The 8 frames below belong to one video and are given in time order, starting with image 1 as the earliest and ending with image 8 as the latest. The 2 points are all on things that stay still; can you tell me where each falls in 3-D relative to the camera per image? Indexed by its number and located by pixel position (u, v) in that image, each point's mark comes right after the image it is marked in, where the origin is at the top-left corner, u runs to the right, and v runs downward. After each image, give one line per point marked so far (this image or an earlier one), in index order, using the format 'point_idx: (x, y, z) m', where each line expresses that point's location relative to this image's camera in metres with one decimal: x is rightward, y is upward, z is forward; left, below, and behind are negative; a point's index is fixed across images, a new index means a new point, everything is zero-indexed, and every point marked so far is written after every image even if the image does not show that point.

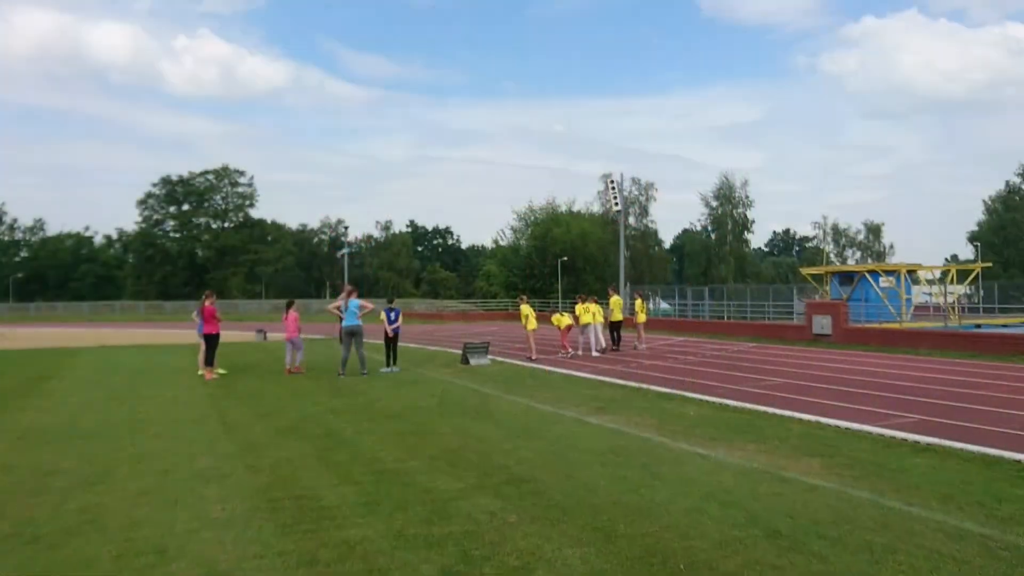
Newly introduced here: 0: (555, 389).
0: (+0.7, -1.6, +13.2) m
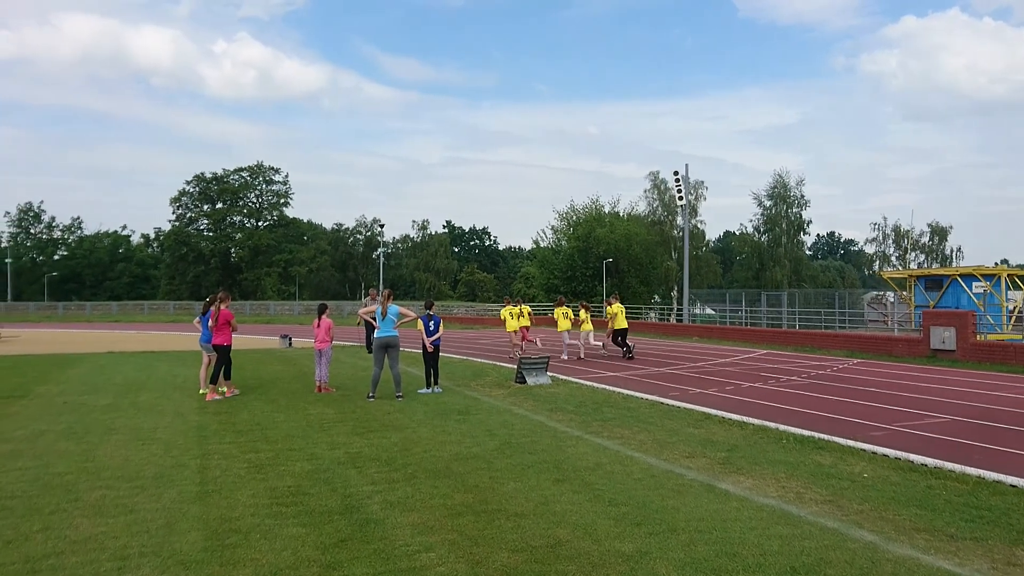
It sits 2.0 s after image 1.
0: (+1.7, -1.7, +10.0) m
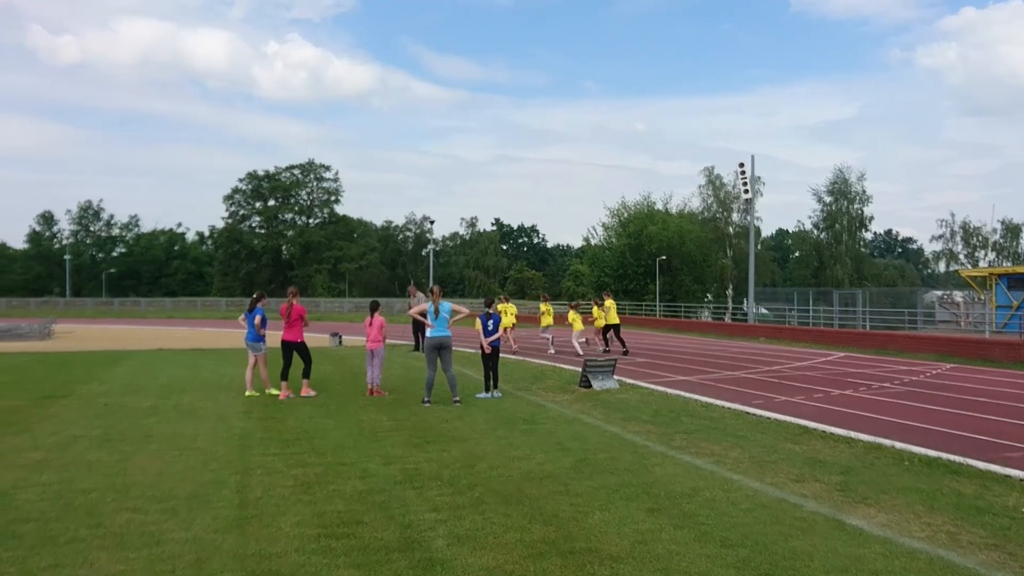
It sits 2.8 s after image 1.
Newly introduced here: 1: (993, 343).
0: (+2.5, -1.7, +8.9) m
1: (+10.5, -1.2, +17.7) m
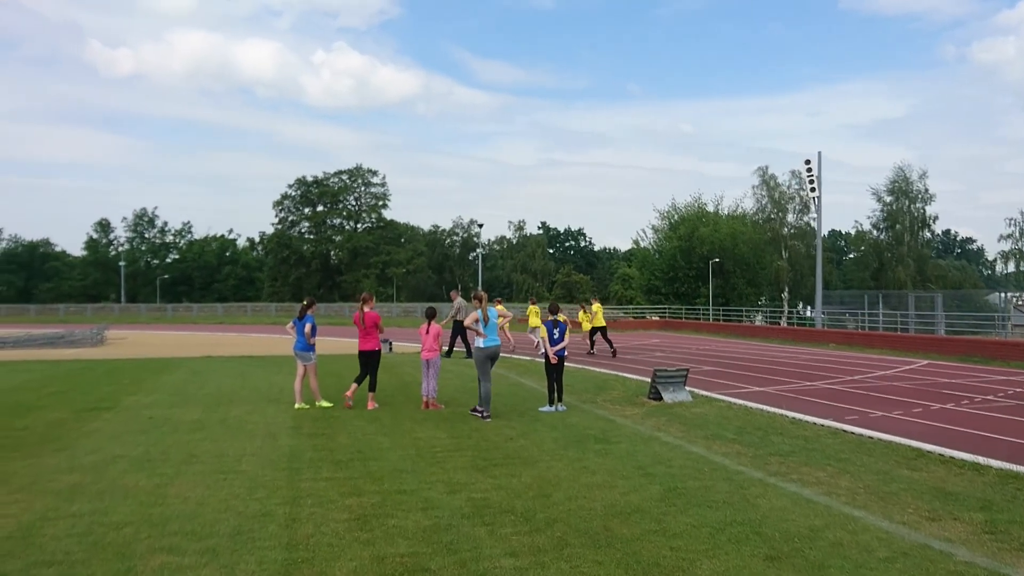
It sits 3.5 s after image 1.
0: (+3.2, -1.7, +7.8) m
1: (+11.7, -1.2, +16.2) m
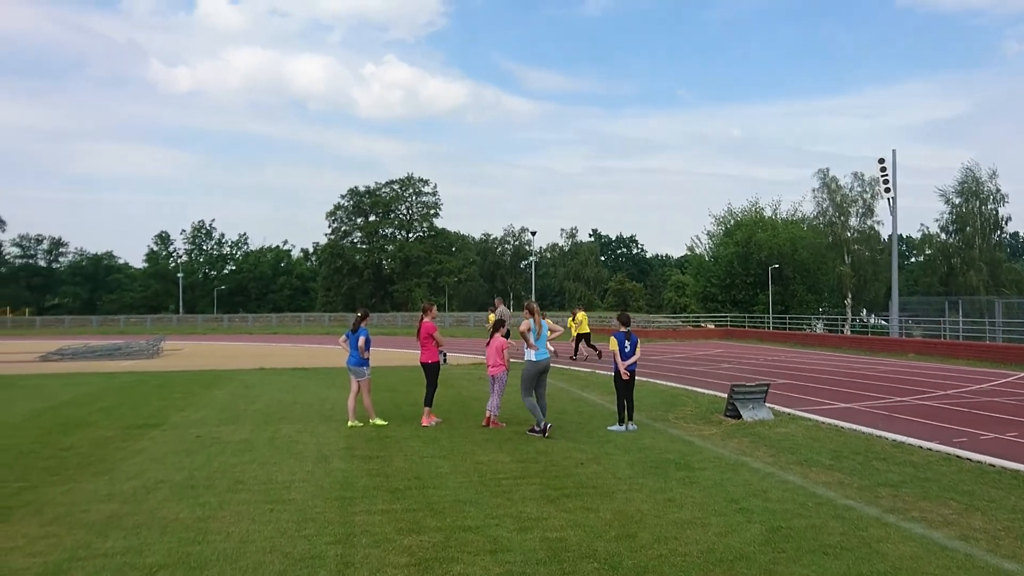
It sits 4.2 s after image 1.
0: (+3.9, -1.8, +6.8) m
1: (+12.8, -1.3, +14.6) m
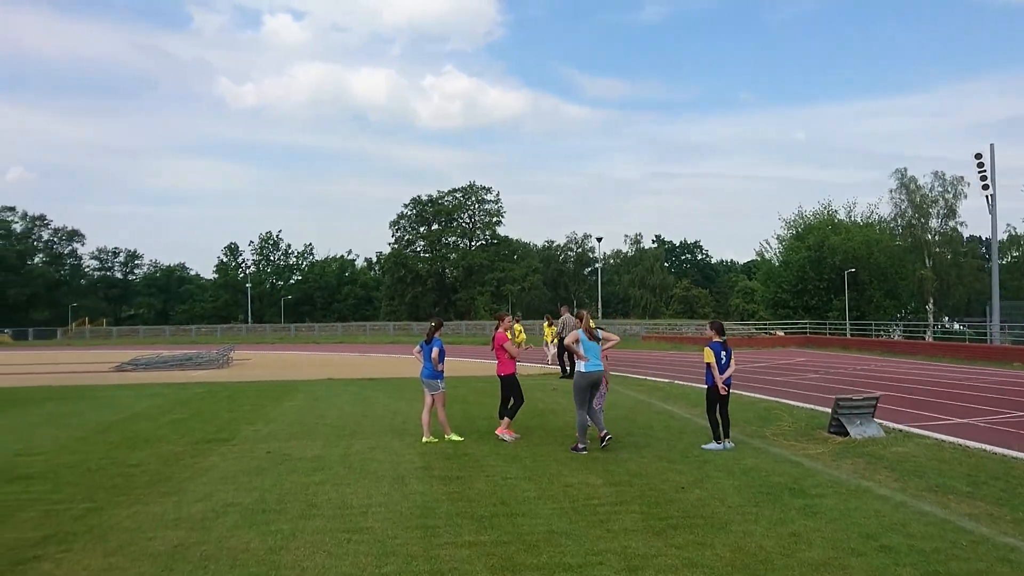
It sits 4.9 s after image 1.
0: (+4.6, -1.8, +5.7) m
1: (+14.1, -1.3, +12.9) m
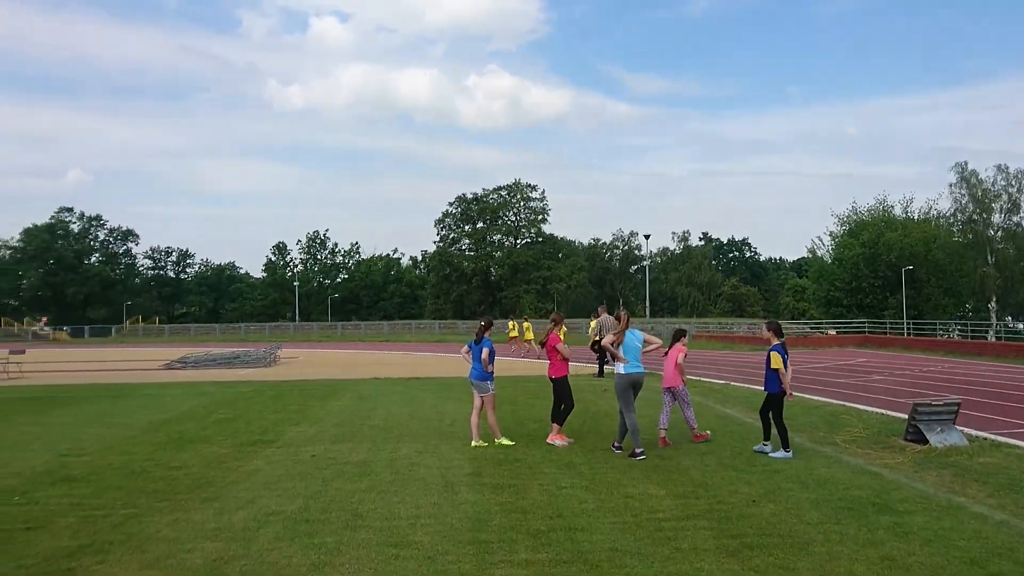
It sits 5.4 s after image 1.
0: (+5.0, -1.8, +5.0) m
1: (+14.9, -1.3, +11.6) m
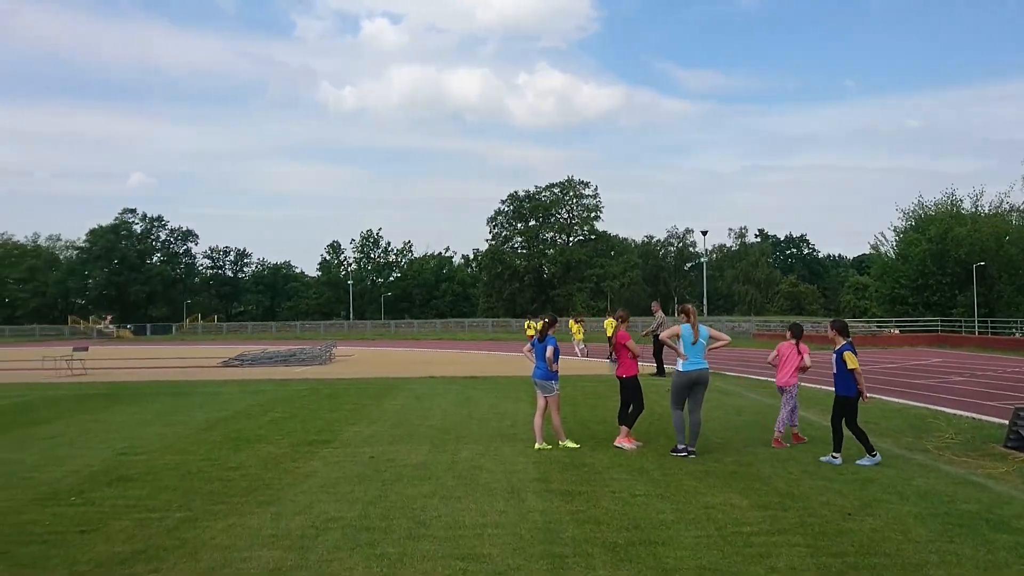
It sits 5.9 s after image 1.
0: (+5.4, -1.7, +4.2) m
1: (+15.7, -1.2, +10.2) m
